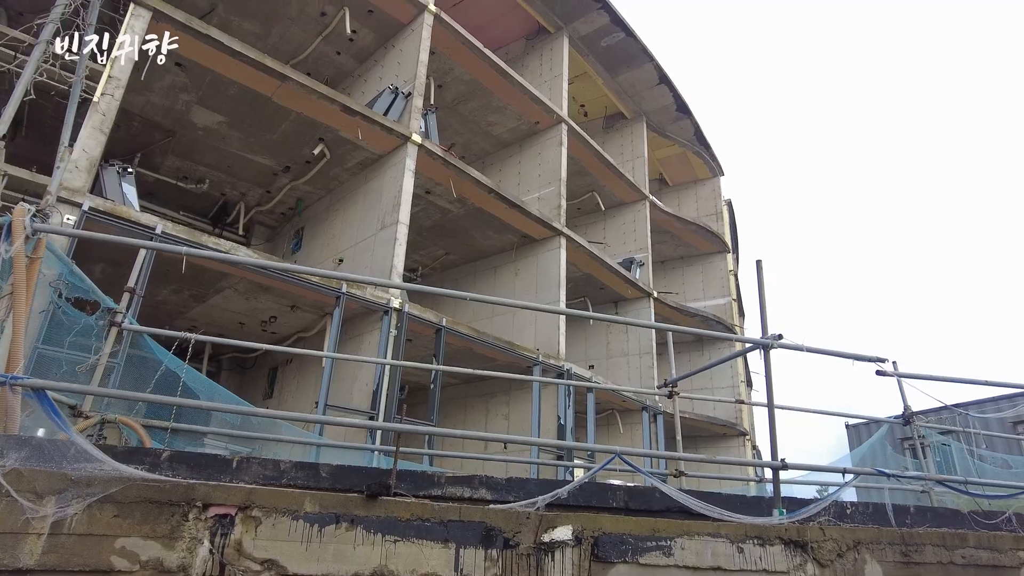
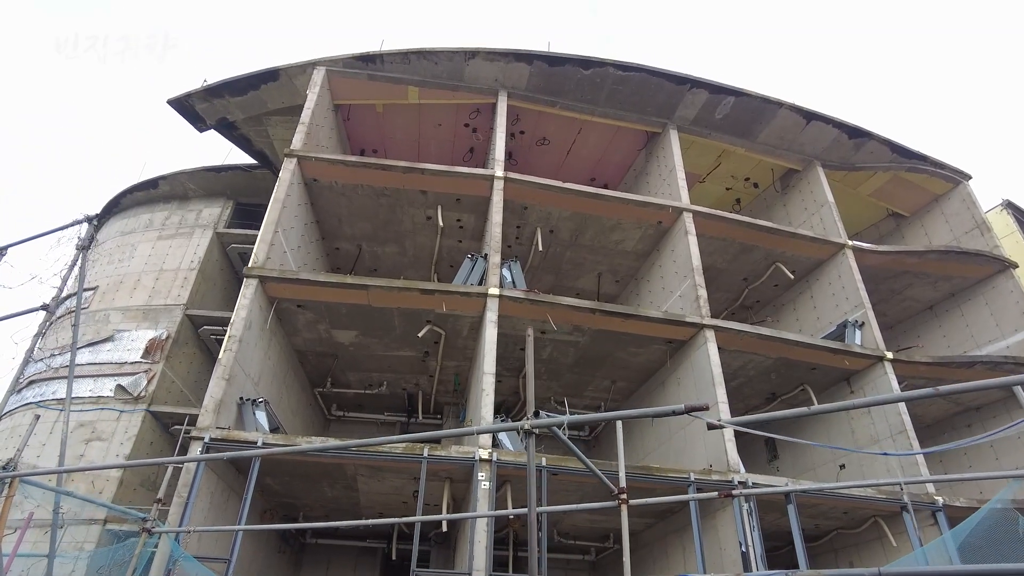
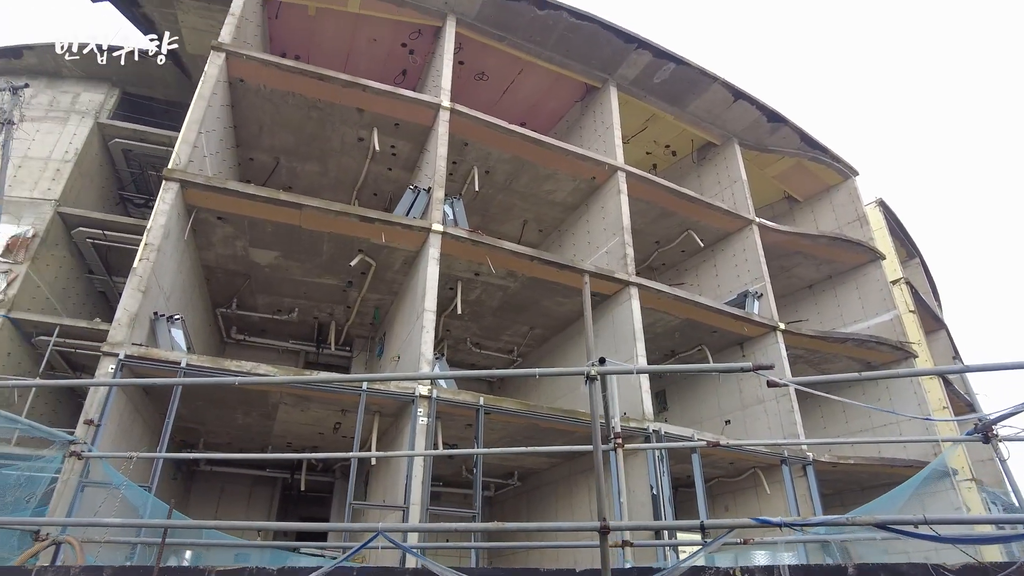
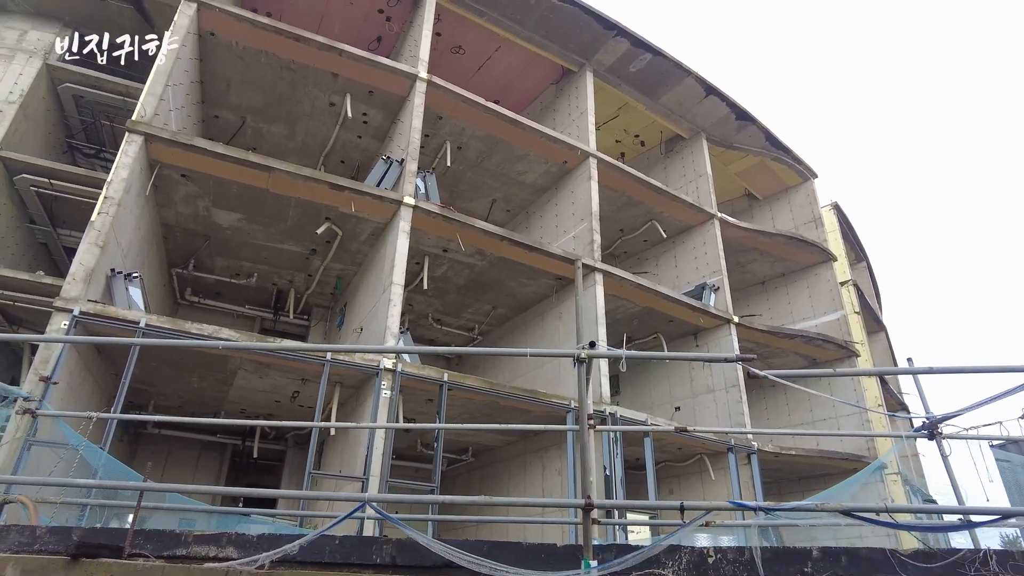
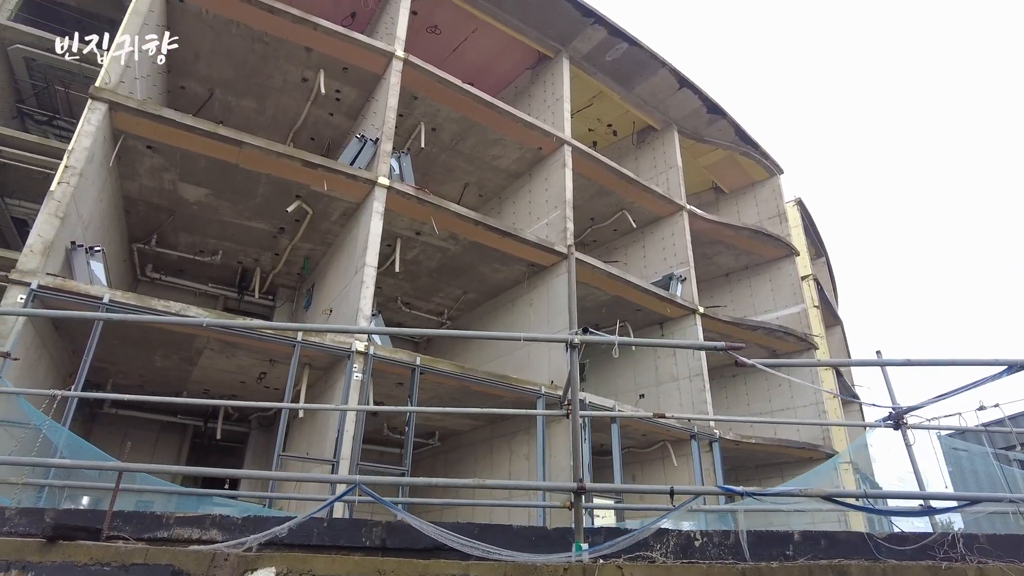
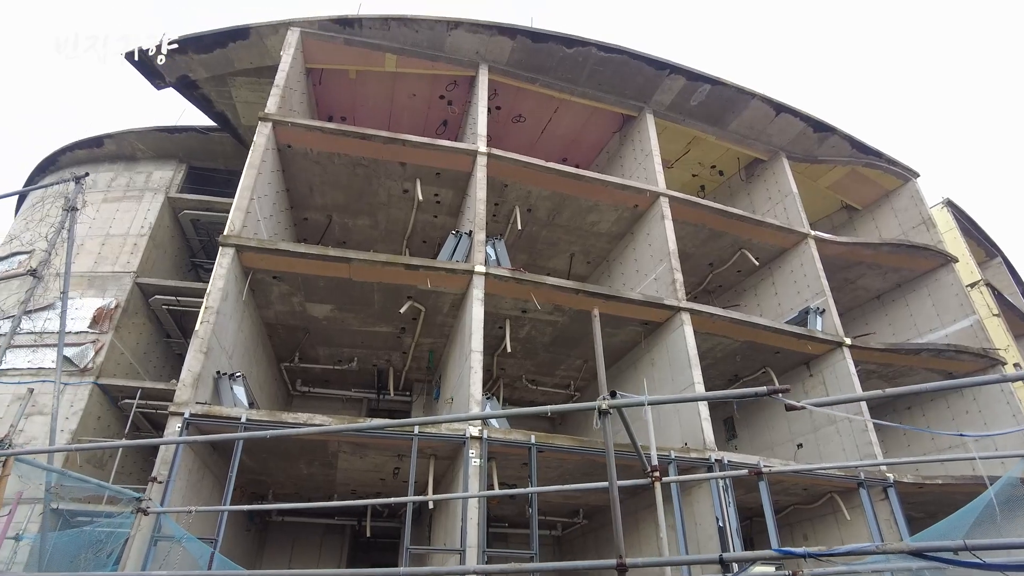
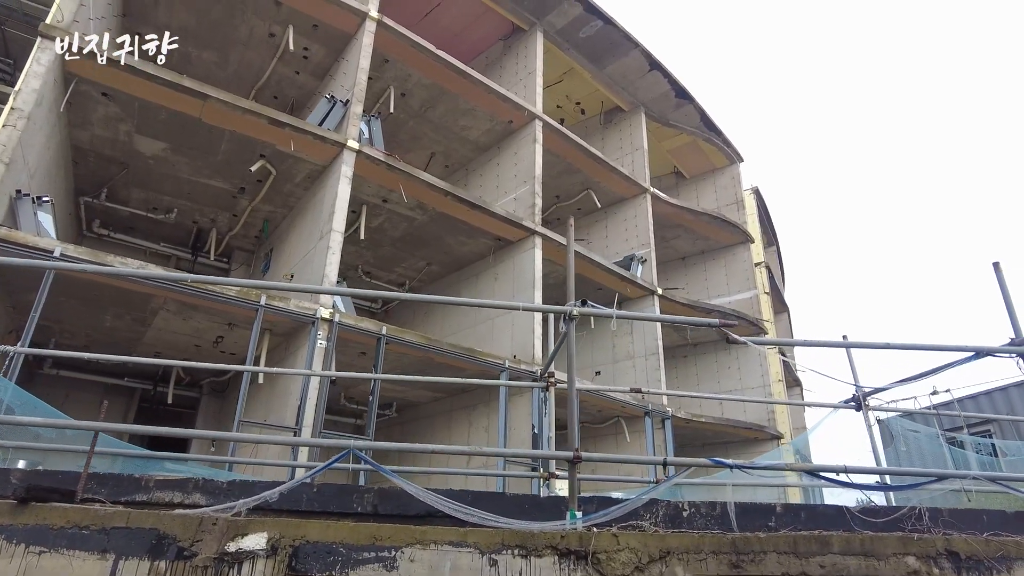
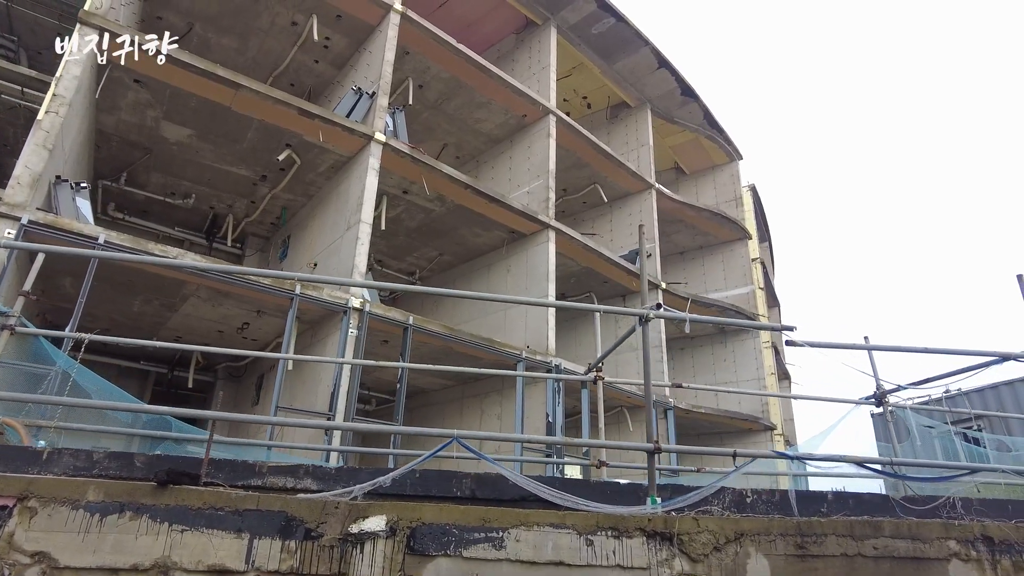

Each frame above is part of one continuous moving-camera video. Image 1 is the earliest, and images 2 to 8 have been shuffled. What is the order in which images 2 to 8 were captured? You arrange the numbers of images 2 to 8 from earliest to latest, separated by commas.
8, 7, 5, 4, 3, 6, 2
